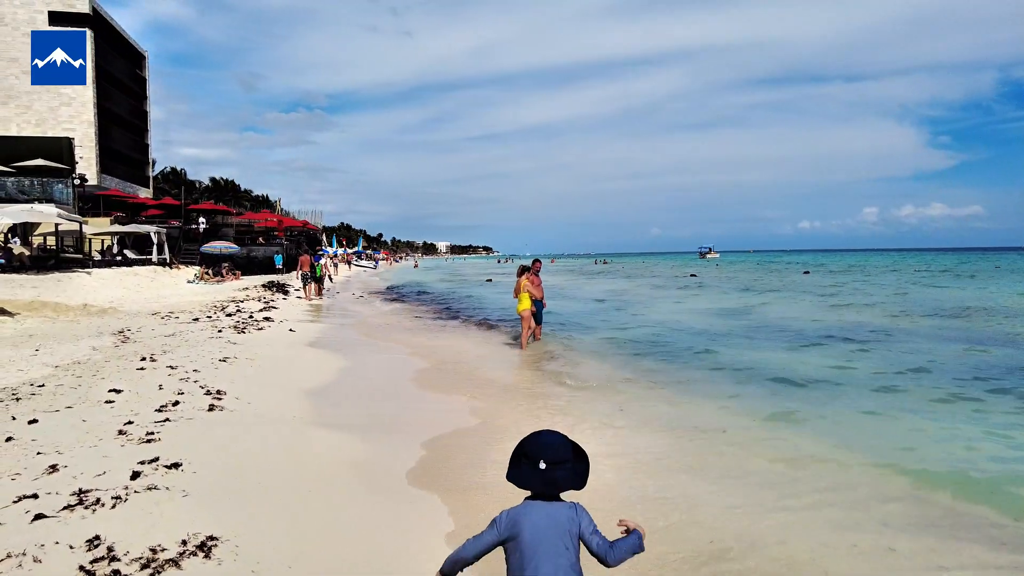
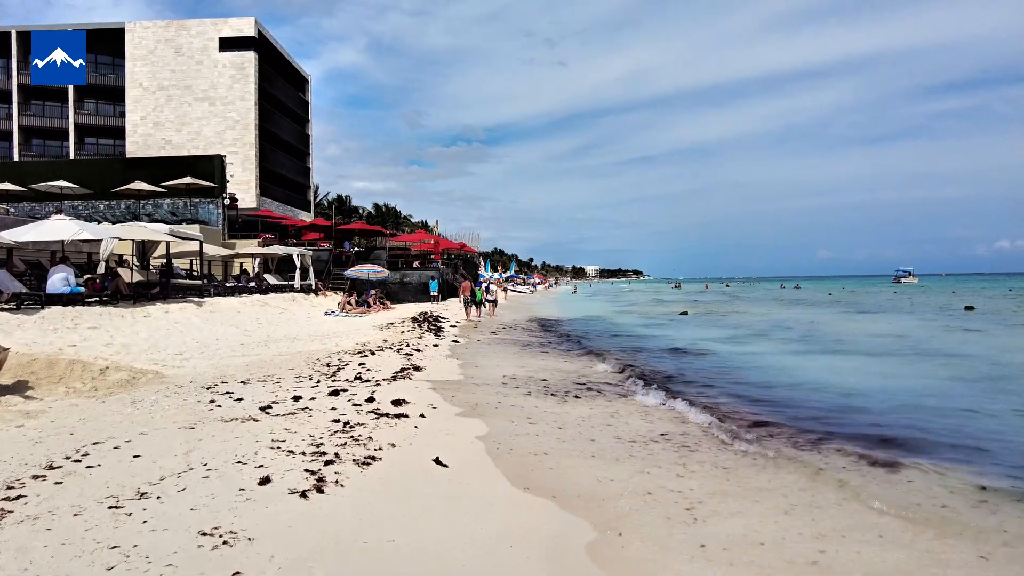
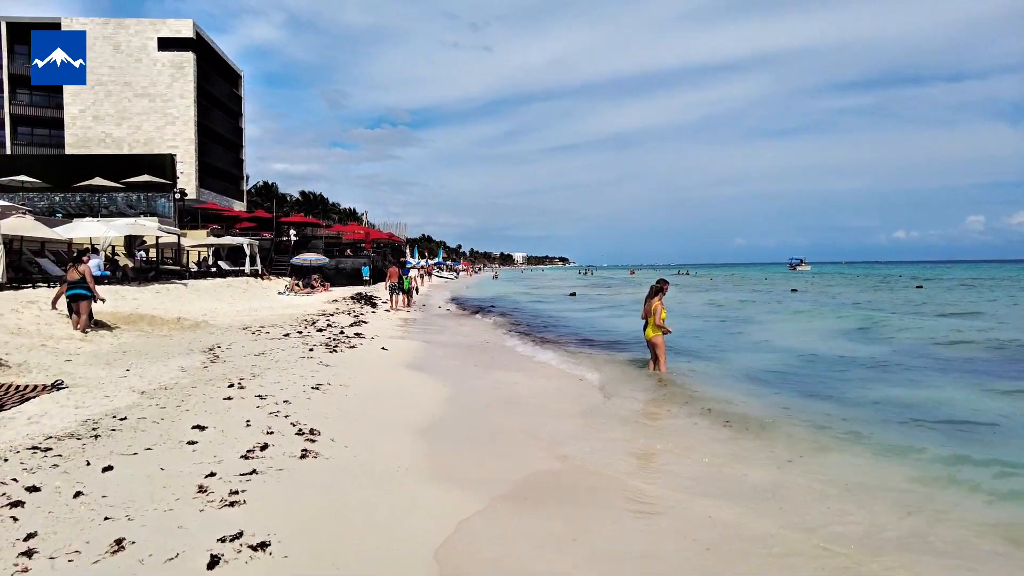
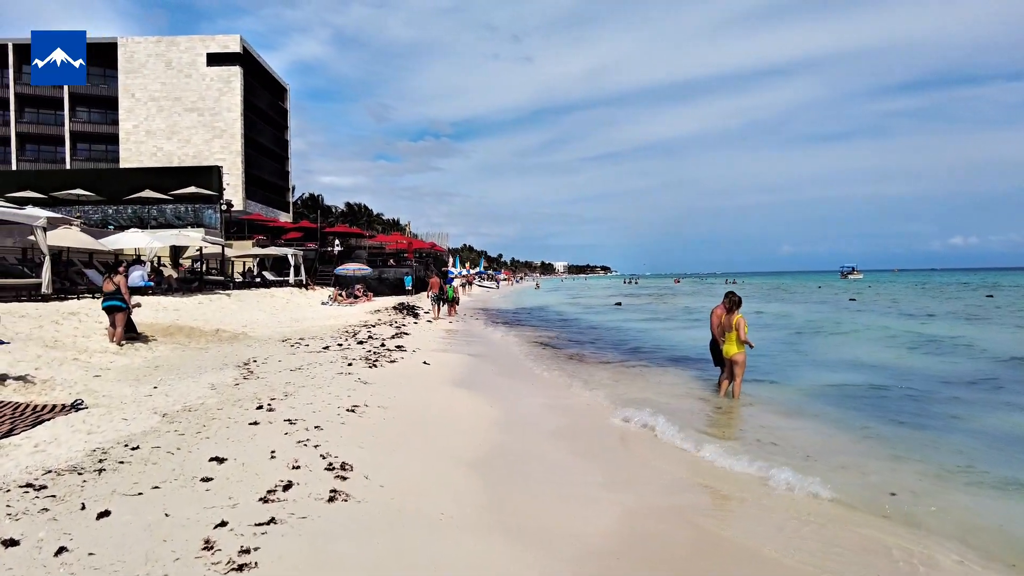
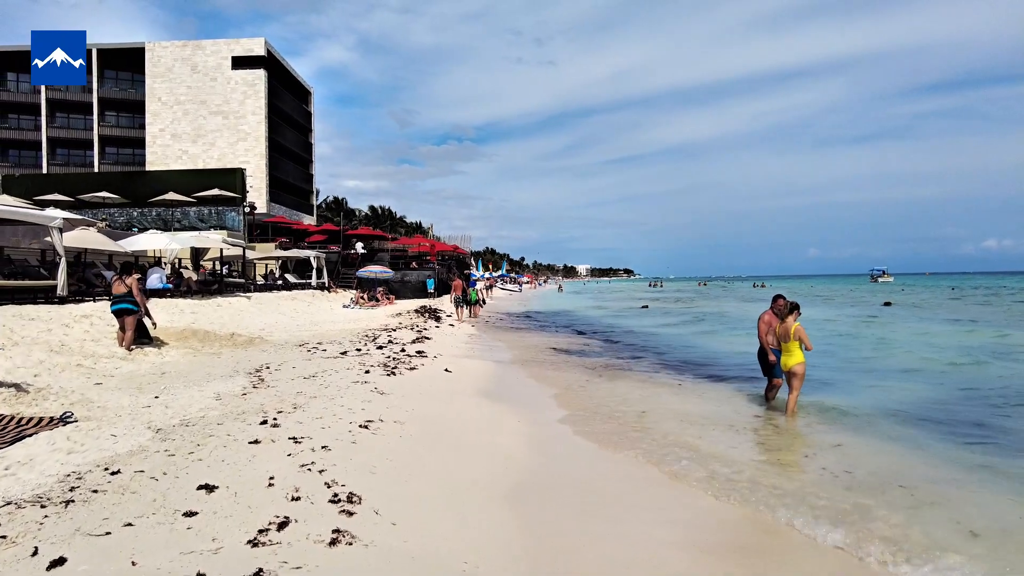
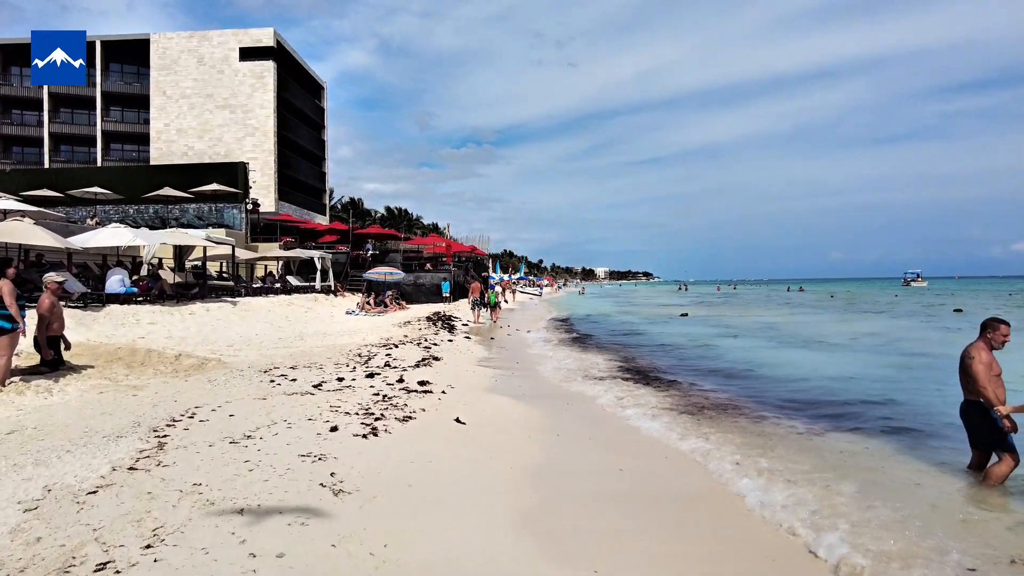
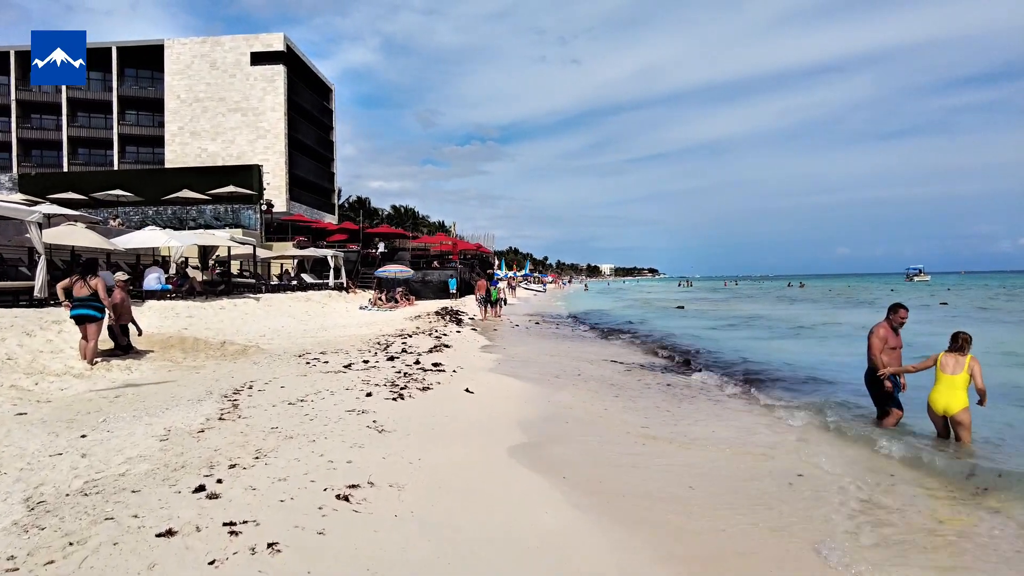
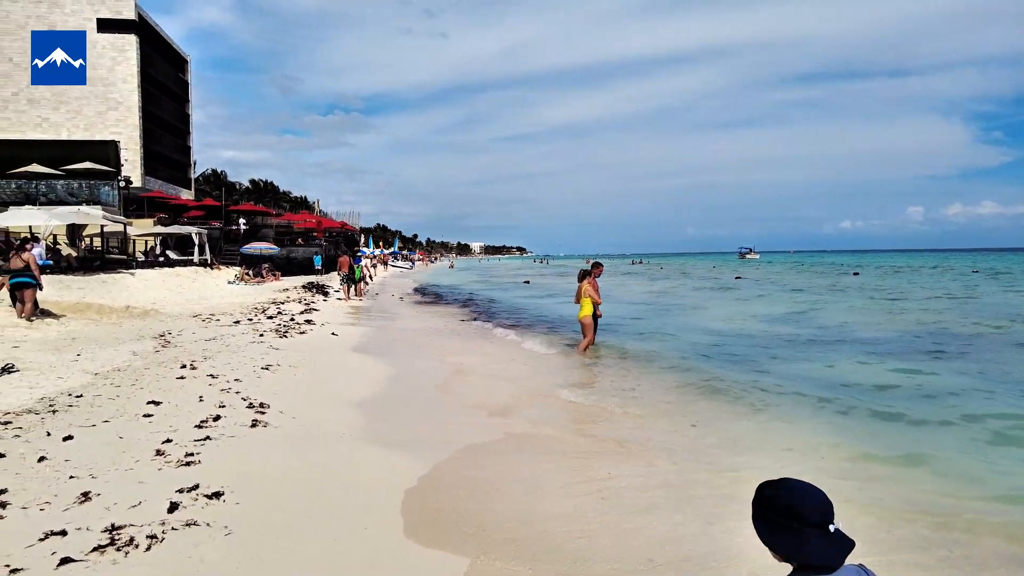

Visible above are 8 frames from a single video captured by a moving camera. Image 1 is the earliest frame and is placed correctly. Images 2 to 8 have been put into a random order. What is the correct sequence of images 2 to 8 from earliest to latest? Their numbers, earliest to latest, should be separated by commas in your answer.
8, 3, 4, 5, 7, 6, 2
